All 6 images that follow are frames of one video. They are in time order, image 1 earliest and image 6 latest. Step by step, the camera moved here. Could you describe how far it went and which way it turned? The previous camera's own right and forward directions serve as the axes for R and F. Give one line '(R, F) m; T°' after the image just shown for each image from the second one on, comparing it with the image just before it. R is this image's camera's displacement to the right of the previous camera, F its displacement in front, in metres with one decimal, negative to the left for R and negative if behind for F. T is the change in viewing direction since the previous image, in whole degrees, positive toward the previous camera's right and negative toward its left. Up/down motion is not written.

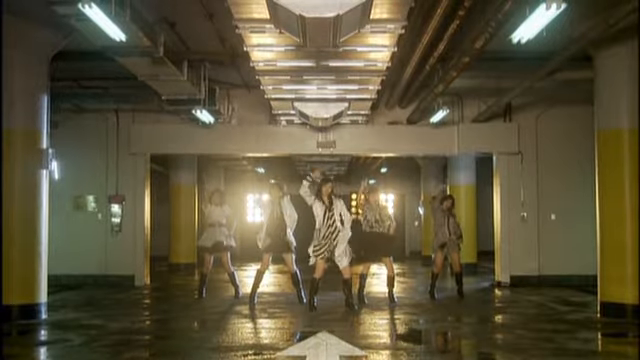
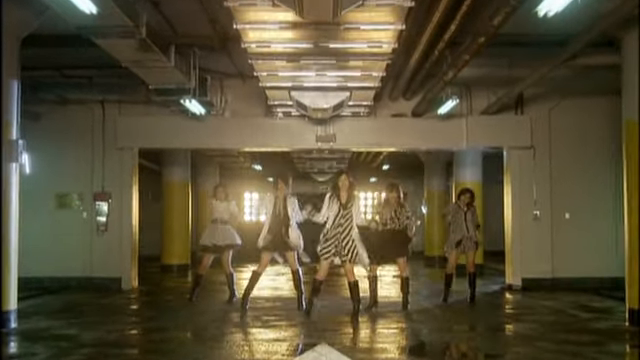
(0.0, +0.8) m; 0°
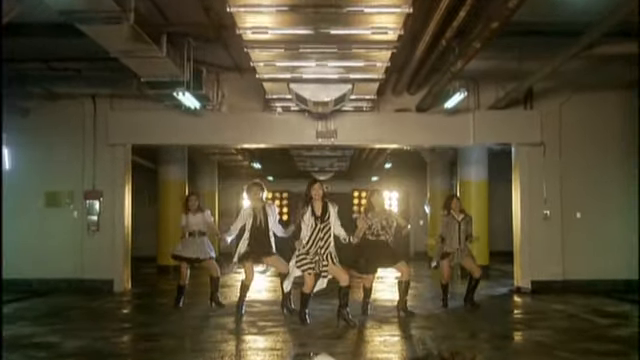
(0.0, +0.5) m; 0°
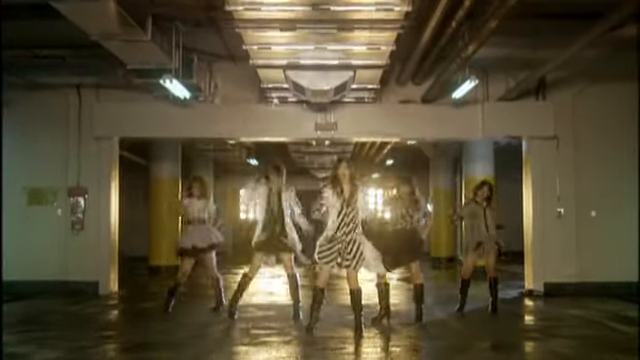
(0.0, +0.7) m; 0°
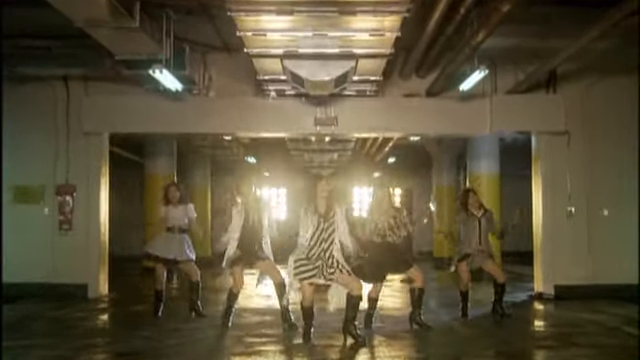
(0.0, +0.5) m; 0°
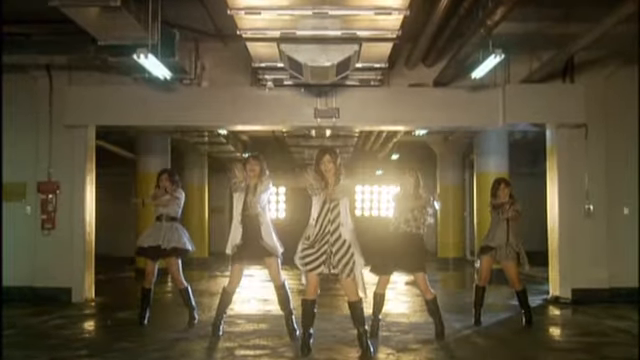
(0.0, +0.7) m; 0°
